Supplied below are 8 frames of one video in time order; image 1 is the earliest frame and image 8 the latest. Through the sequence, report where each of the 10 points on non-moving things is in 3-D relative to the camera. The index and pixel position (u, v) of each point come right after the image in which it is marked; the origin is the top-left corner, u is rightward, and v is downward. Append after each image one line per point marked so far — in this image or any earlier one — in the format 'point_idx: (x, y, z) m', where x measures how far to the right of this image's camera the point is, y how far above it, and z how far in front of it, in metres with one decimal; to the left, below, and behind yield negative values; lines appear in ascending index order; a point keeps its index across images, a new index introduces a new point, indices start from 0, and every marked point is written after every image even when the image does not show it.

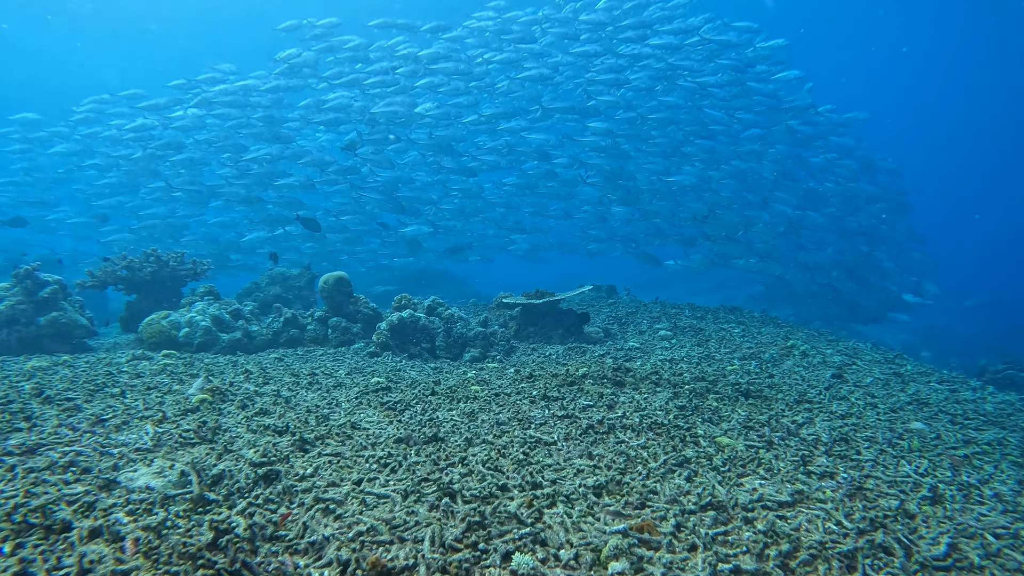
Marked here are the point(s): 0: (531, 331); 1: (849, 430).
0: (+0.3, -0.7, +9.9) m
1: (+2.7, -1.1, +5.0) m
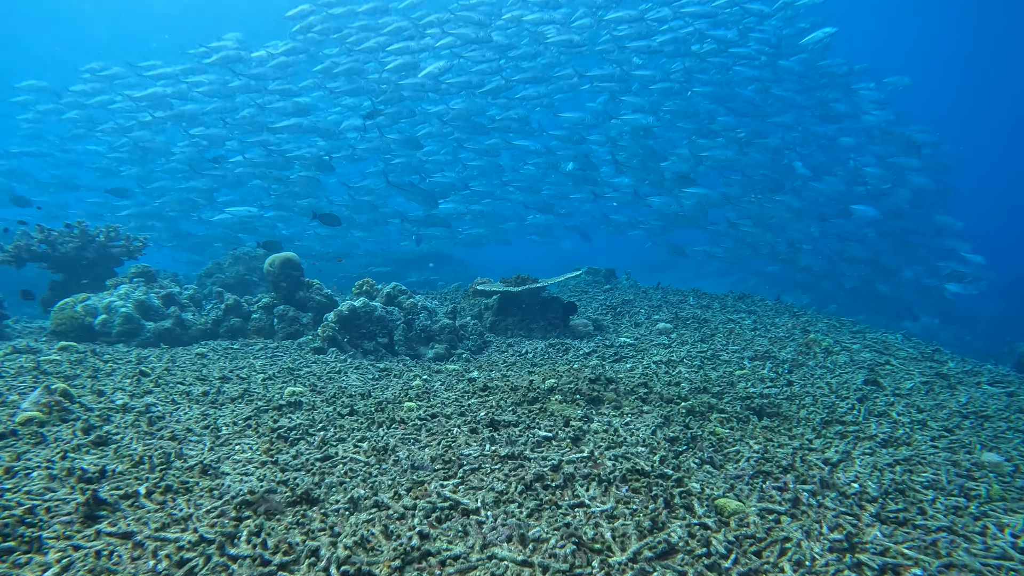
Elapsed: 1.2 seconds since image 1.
0: (0.0, -0.5, +8.6) m
1: (+2.2, -1.1, +3.6) m
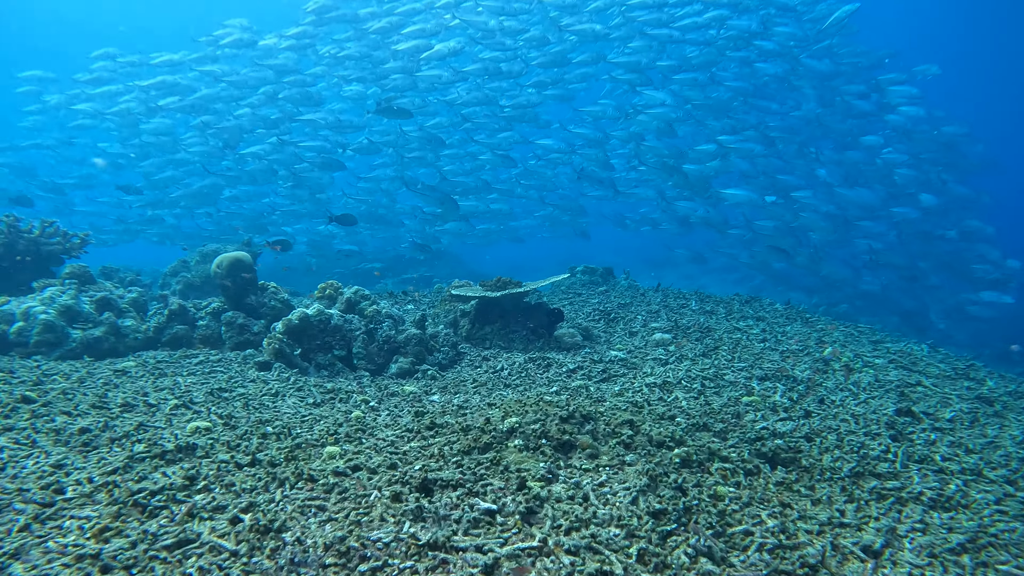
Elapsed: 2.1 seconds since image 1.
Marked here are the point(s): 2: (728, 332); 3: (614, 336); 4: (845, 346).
0: (-0.3, -0.5, +7.6) m
1: (+1.9, -1.2, +2.7) m
2: (+2.8, -0.6, +8.1) m
3: (+1.3, -0.6, +8.0) m
4: (+4.2, -0.7, +7.9) m
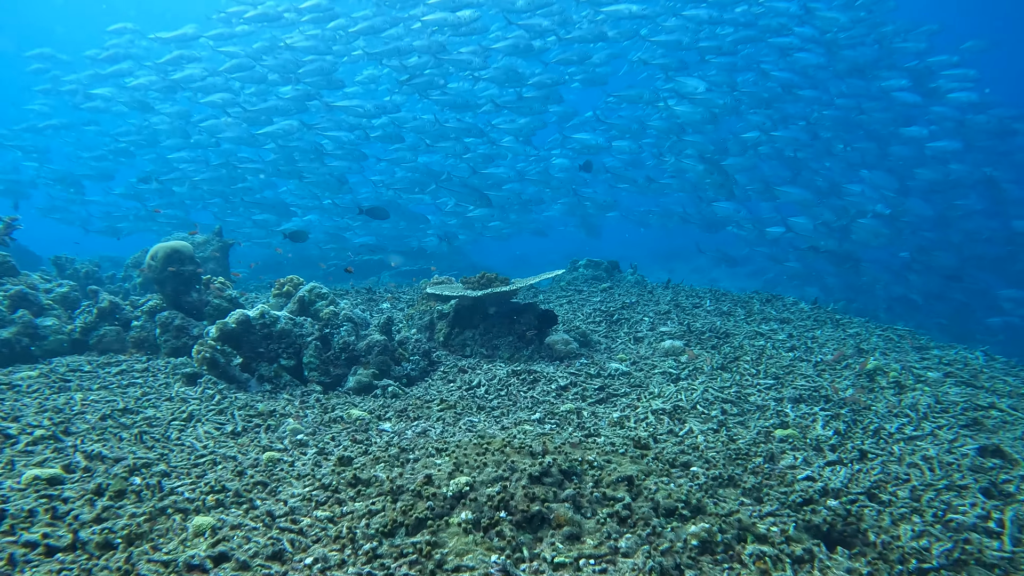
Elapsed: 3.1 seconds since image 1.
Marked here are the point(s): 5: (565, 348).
0: (-0.5, -0.5, +6.5) m
1: (+1.7, -1.2, +1.6) m
2: (+2.6, -0.6, +6.9) m
3: (+1.1, -0.6, +6.9) m
4: (+4.0, -0.7, +6.8) m
5: (+0.5, -0.6, +6.4) m
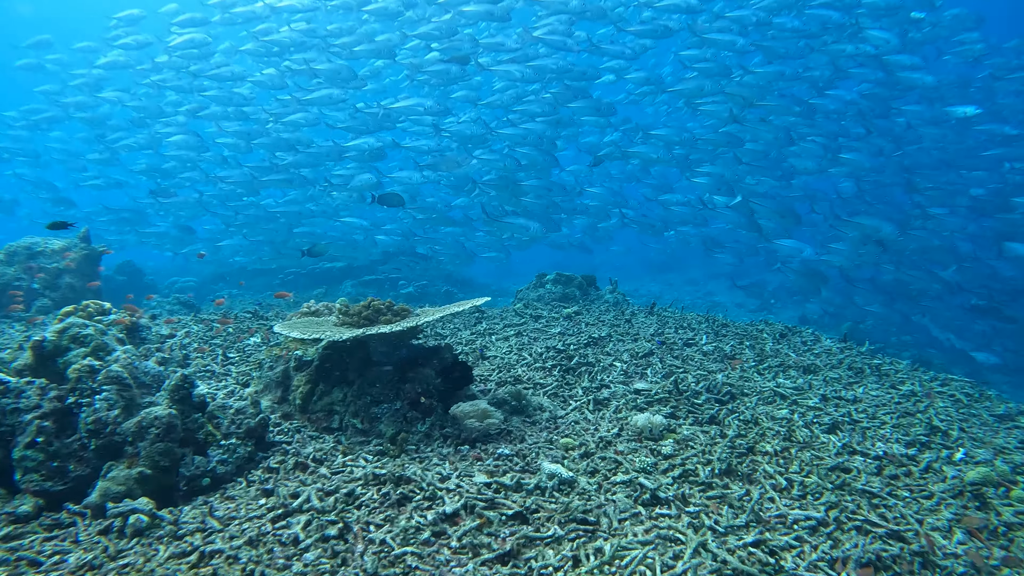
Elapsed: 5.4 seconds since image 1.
0: (-1.2, -0.8, +4.2) m
1: (+1.0, -1.4, -0.8) m
2: (+1.9, -0.9, +4.6) m
3: (+0.4, -0.9, +4.6) m
4: (+3.3, -1.1, +4.5) m
5: (-0.2, -0.9, +4.1) m
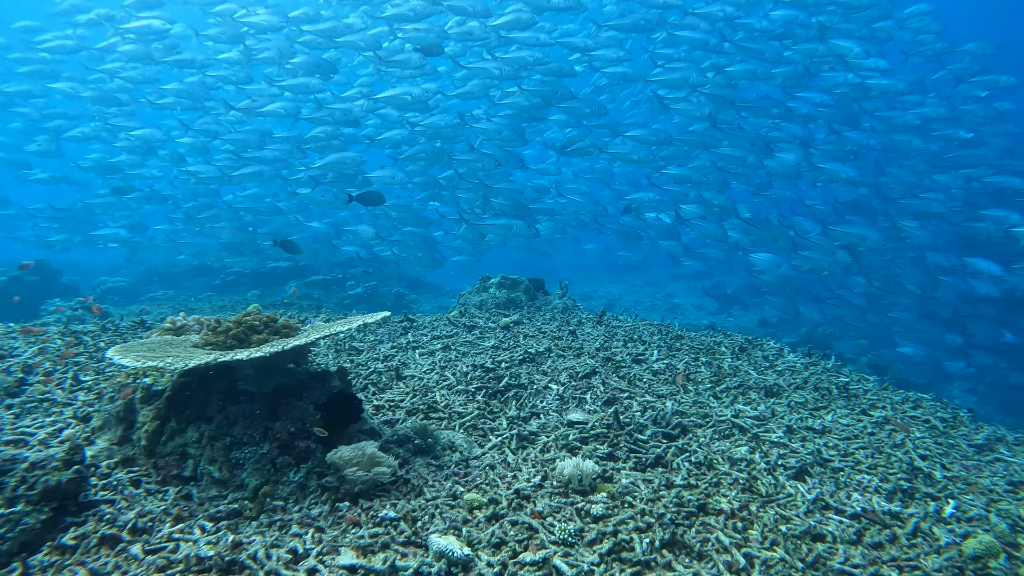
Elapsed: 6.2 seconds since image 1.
0: (-1.7, -0.8, +3.3) m
1: (+0.7, -1.5, -1.5) m
2: (+1.3, -0.9, +3.9) m
3: (-0.2, -1.0, +3.8) m
4: (+2.7, -1.2, +3.8) m
5: (-0.7, -1.0, +3.2) m
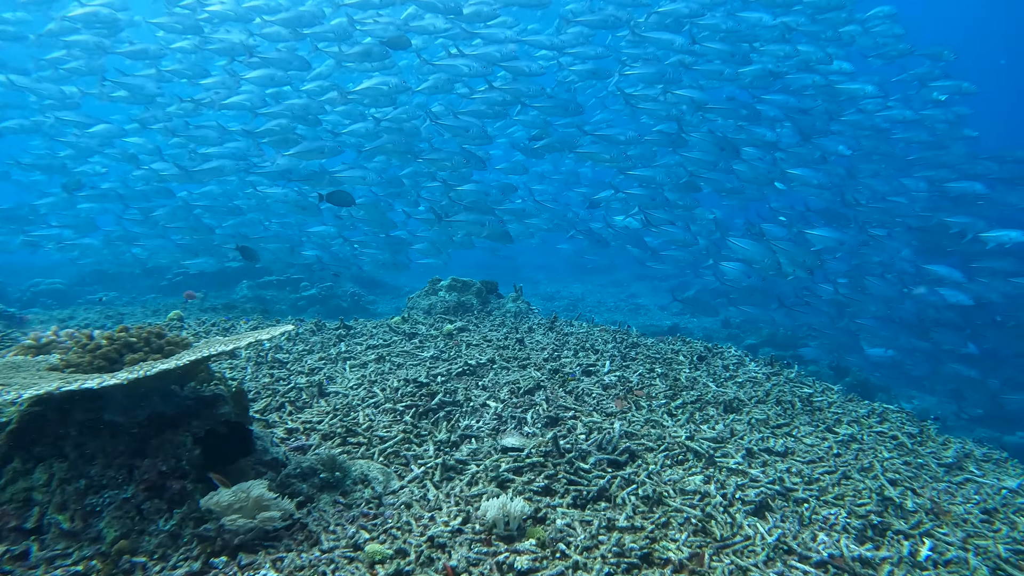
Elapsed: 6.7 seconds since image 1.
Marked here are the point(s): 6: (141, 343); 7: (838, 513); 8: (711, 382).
0: (-2.1, -0.9, +2.7) m
1: (+0.6, -1.6, -2.0) m
2: (+0.9, -1.0, +3.5) m
3: (-0.6, -1.0, +3.3) m
4: (+2.3, -1.2, +3.5) m
5: (-1.1, -1.0, +2.7) m
6: (-1.9, -0.2, +3.2) m
7: (+1.6, -1.1, +3.1) m
8: (+1.6, -0.8, +5.2) m
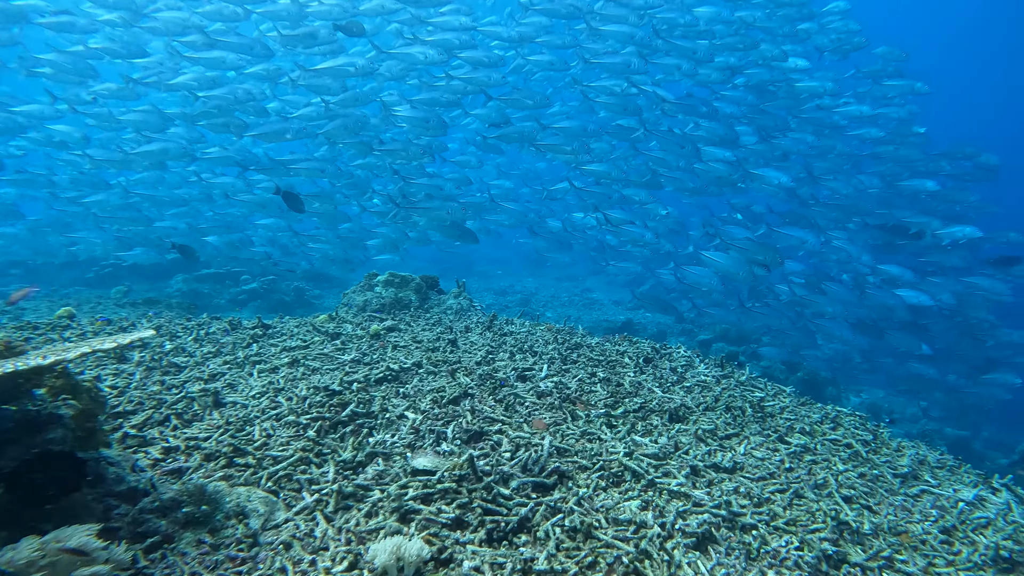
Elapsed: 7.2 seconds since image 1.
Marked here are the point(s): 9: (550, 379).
0: (-2.5, -0.8, +2.1) m
1: (+0.5, -1.6, -2.4) m
2: (+0.5, -1.0, +3.1) m
3: (-1.0, -1.0, +2.8) m
4: (+1.9, -1.2, +3.1) m
5: (-1.5, -1.0, +2.1) m
6: (-2.3, -0.2, +2.6) m
7: (+1.2, -1.1, +2.8) m
8: (+1.1, -0.8, +4.8) m
9: (+0.3, -0.7, +4.5) m
